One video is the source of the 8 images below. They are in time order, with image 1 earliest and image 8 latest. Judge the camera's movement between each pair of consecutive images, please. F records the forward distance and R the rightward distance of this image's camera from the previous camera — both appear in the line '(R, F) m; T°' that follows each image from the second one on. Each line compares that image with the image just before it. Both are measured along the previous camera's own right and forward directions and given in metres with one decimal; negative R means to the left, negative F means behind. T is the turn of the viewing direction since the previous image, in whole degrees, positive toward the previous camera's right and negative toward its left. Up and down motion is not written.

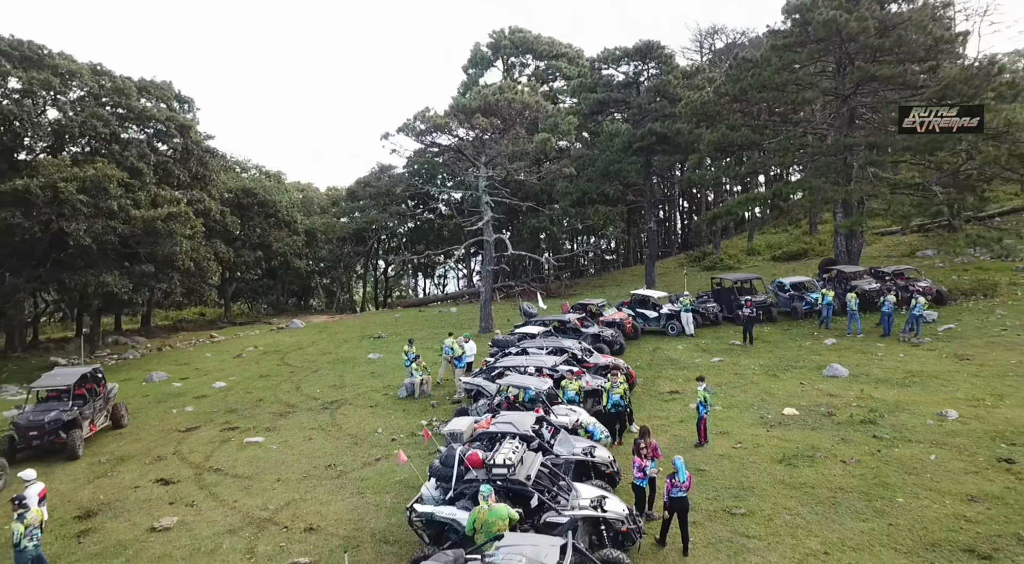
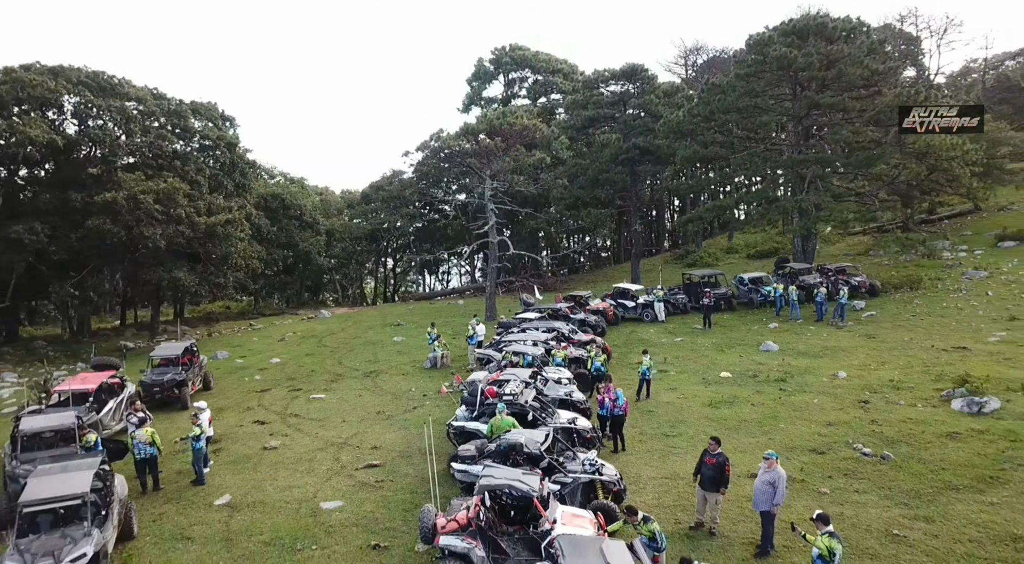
(0.0, -2.8) m; 0°
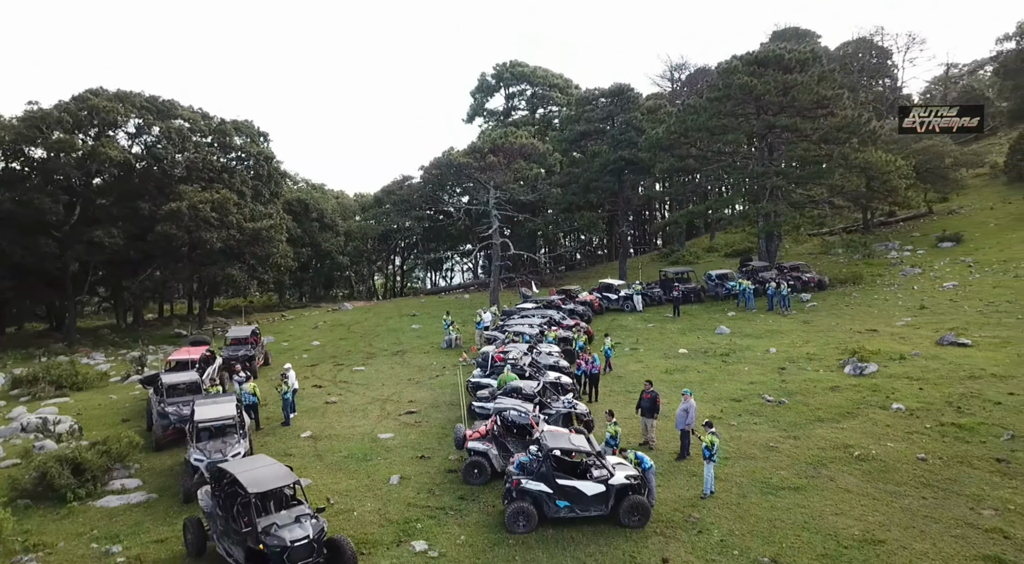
(0.0, -3.0) m; 0°
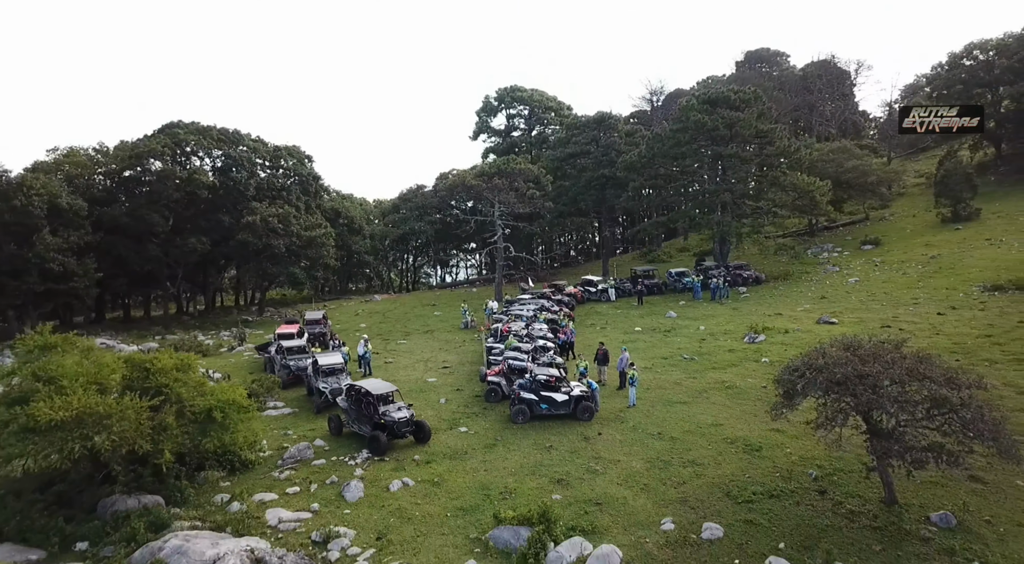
(-0.1, -5.4) m; 0°
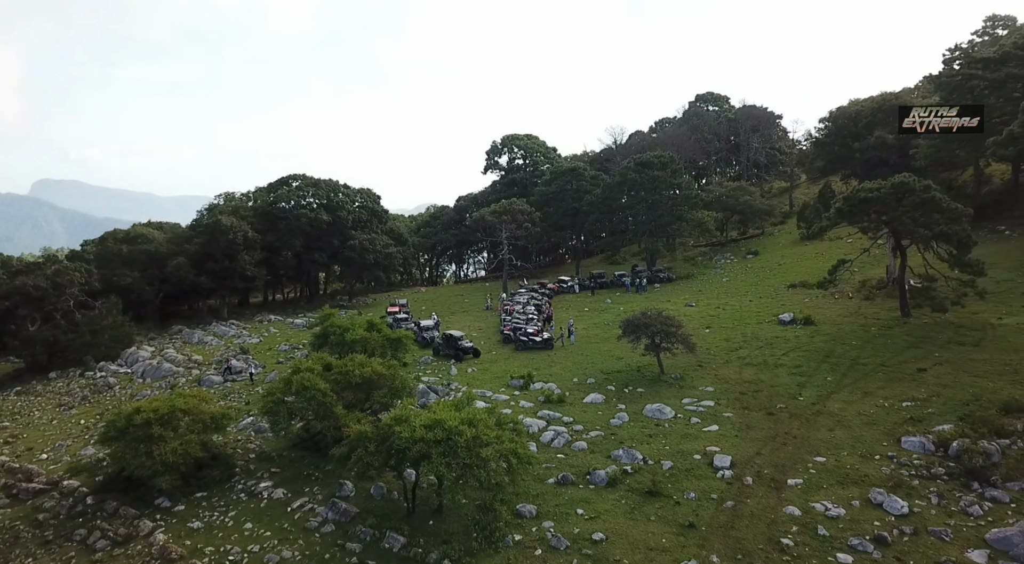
(-0.3, -14.7) m; 0°
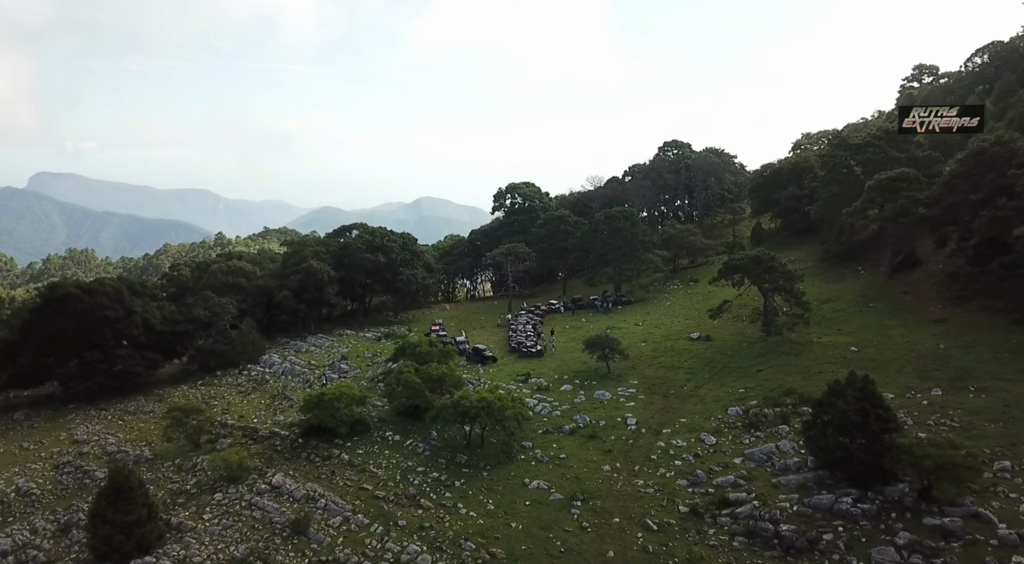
(-0.5, -14.8) m; 0°
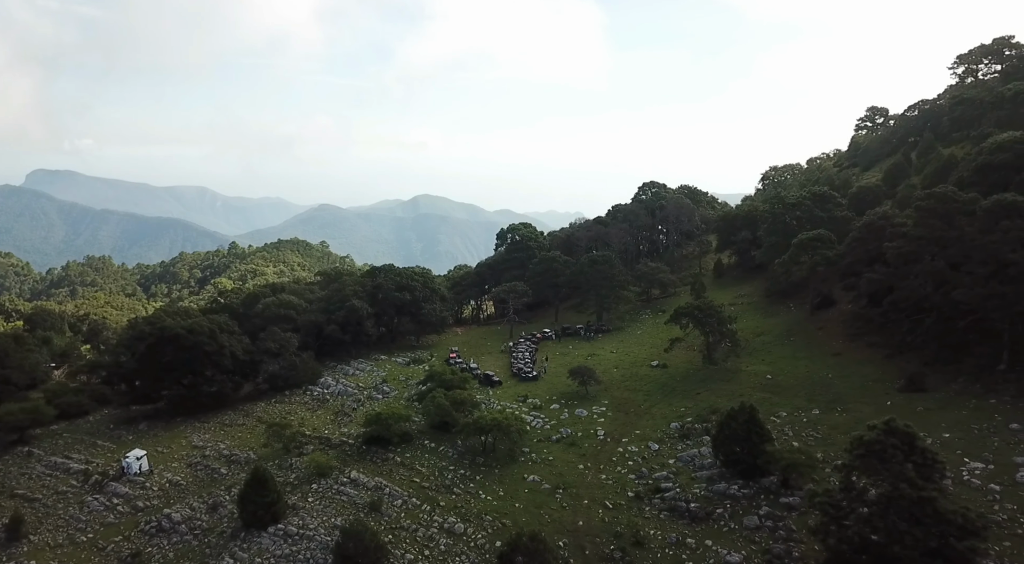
(-0.4, -12.4) m; 0°
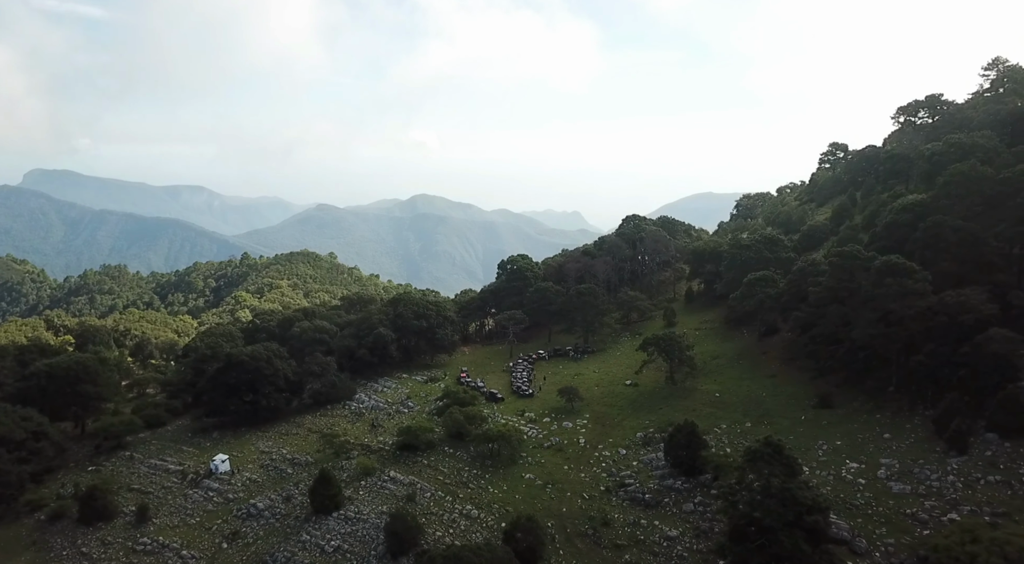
(-0.3, -12.3) m; 0°
